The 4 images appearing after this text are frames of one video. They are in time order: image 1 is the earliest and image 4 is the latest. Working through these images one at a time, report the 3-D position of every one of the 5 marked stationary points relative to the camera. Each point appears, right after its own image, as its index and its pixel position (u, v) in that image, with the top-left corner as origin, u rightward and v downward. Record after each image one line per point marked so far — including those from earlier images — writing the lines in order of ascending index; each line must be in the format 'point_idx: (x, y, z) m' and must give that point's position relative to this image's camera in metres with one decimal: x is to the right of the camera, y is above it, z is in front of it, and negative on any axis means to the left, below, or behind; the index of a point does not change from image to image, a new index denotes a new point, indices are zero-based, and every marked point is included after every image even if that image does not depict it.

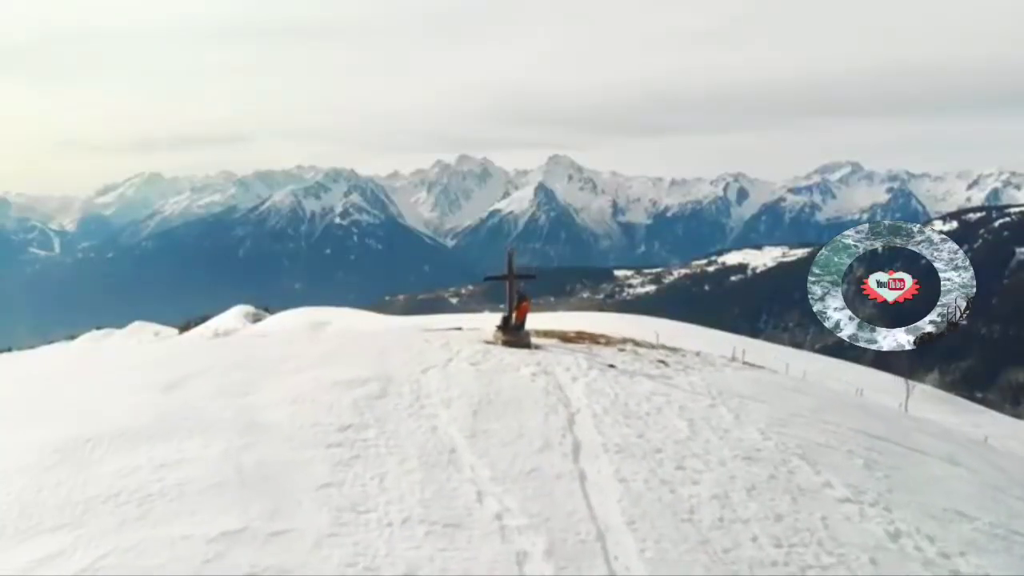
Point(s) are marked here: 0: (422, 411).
0: (-2.1, -2.9, +20.0) m
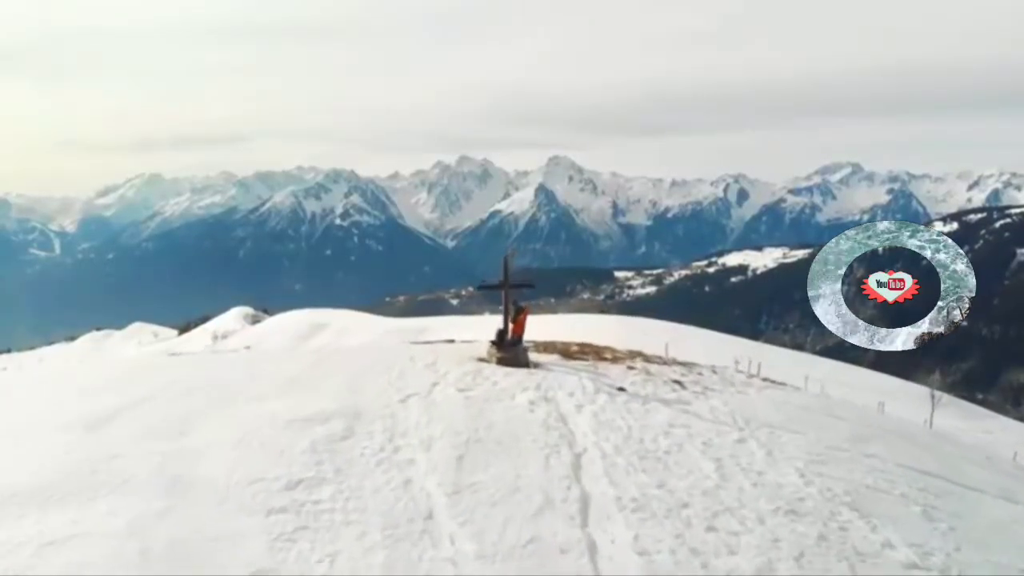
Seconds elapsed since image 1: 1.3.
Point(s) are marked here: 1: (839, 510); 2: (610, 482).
0: (-2.2, -3.2, +16.4) m
1: (+6.9, -4.7, +18.1) m
2: (+1.9, -3.8, +16.7) m
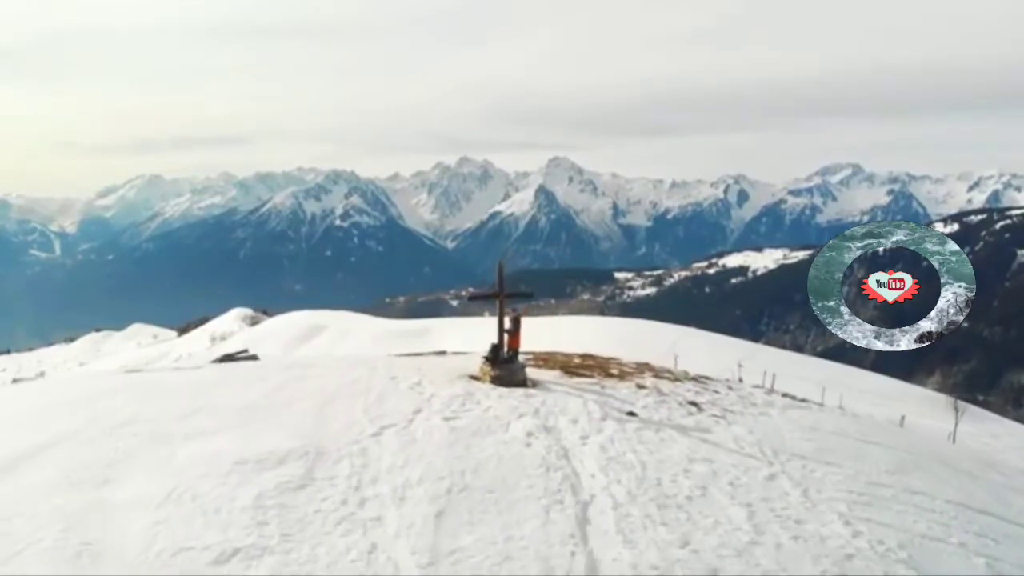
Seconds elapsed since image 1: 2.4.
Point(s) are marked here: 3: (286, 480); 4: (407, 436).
0: (-2.4, -3.5, +13.4) m
1: (+6.8, -5.0, +15.1) m
2: (+1.8, -4.0, +13.7) m
3: (-3.8, -3.2, +14.3) m
4: (-2.1, -3.0, +17.3) m
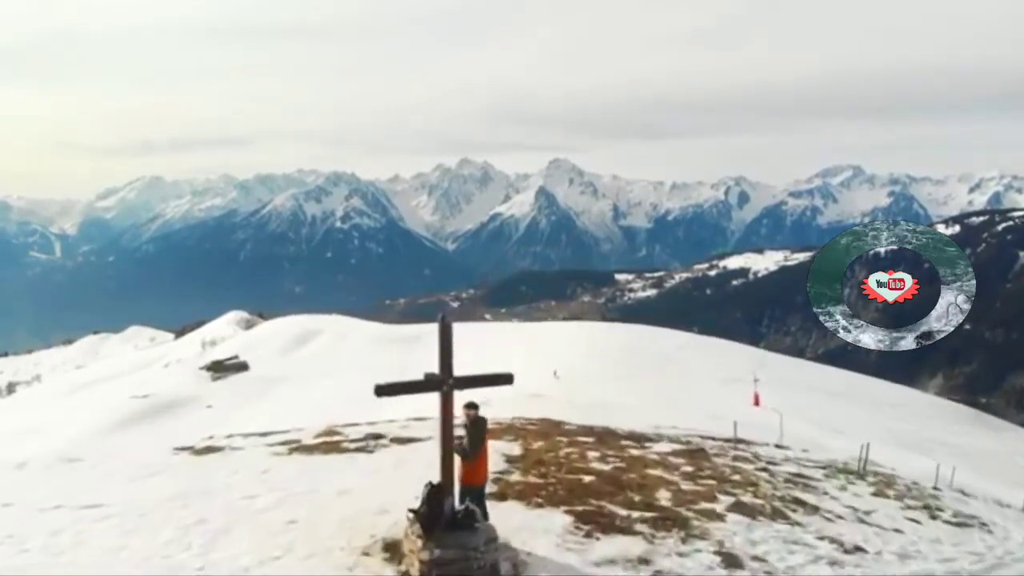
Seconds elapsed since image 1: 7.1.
0: (-3.0, -4.6, +0.4) m
1: (+6.2, -6.1, +2.1) m
2: (+1.2, -5.2, +0.7) m
3: (-4.4, -4.3, +1.3) m
4: (-2.7, -4.2, +4.3) m
